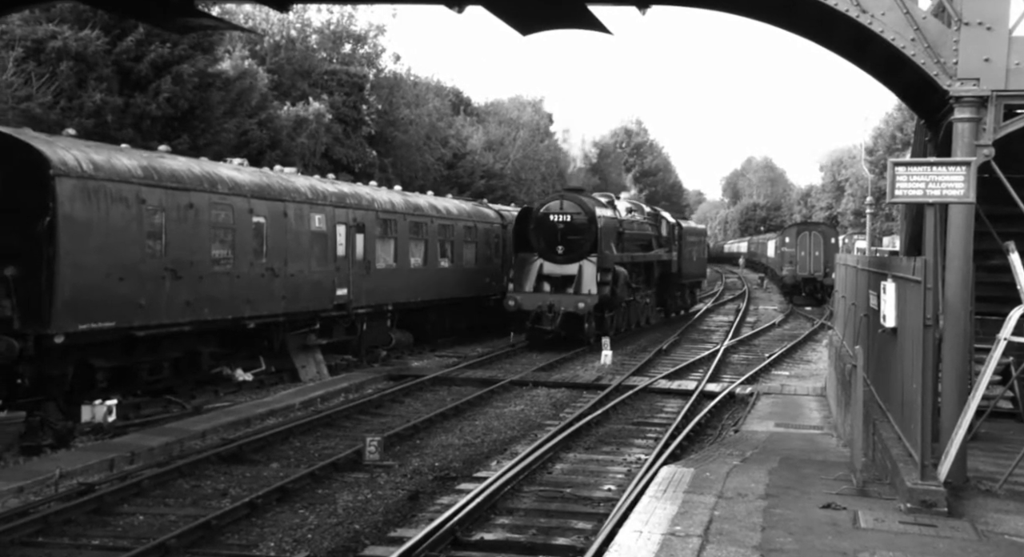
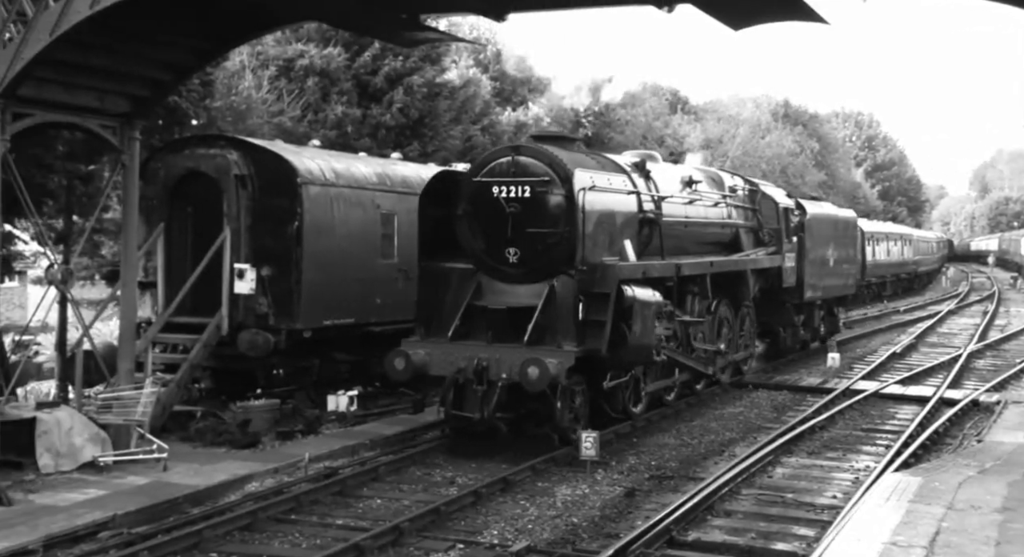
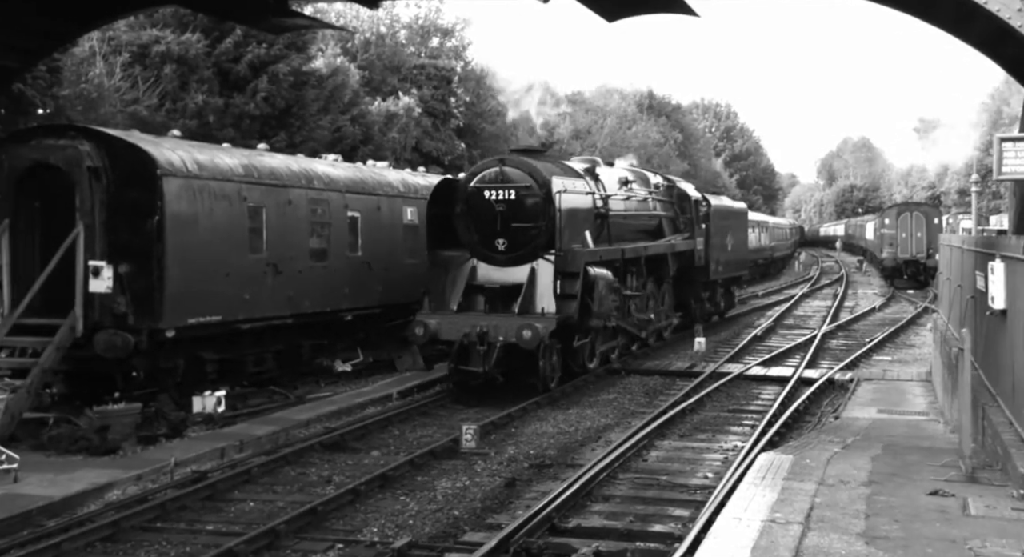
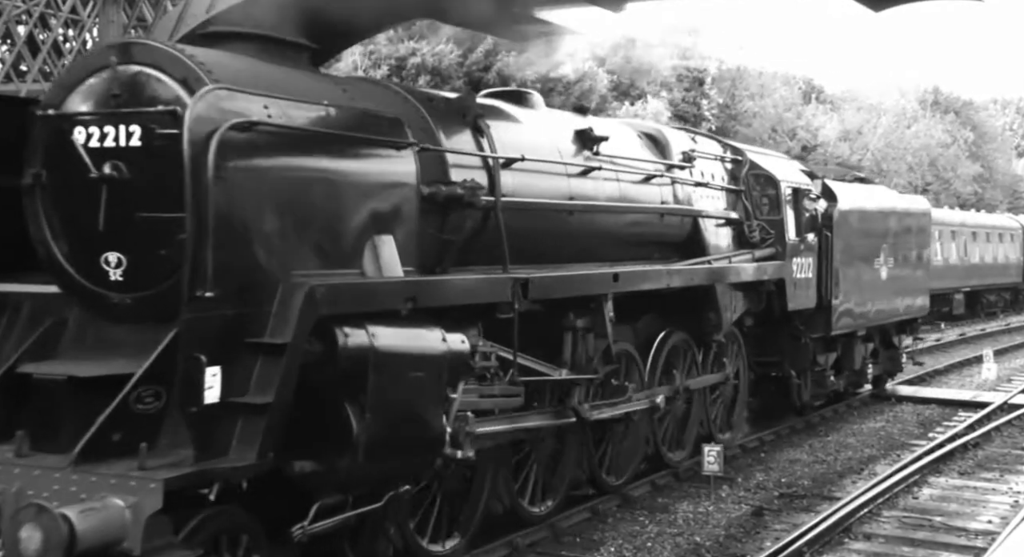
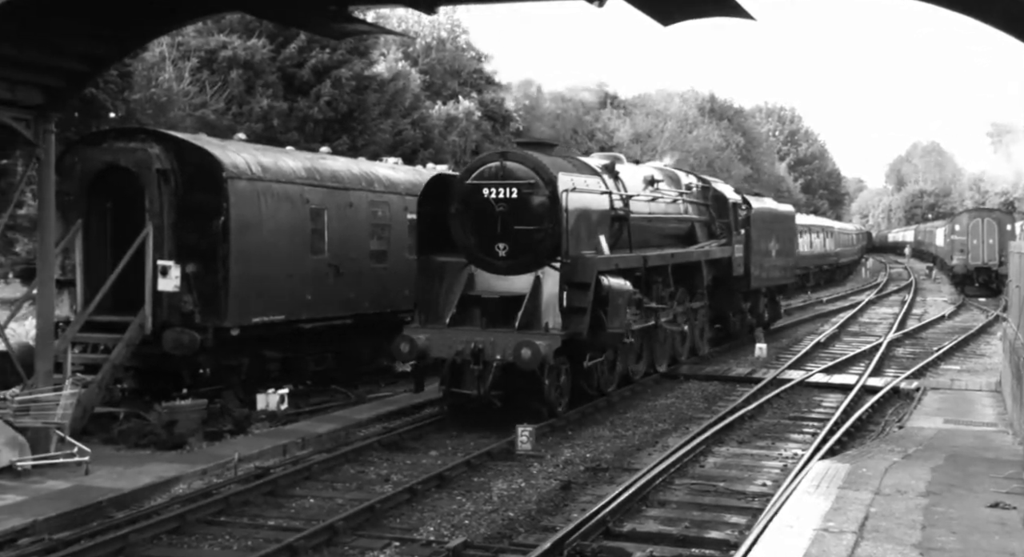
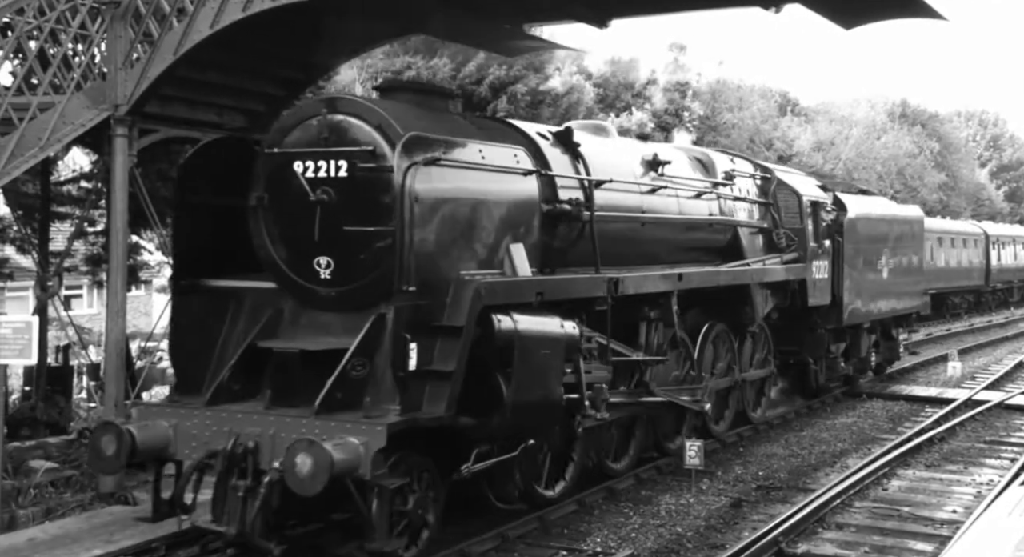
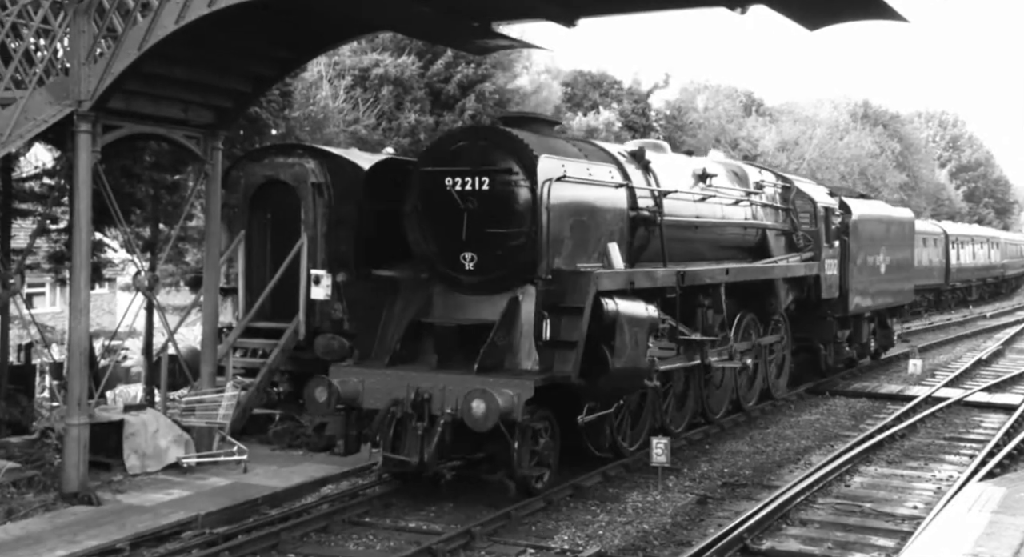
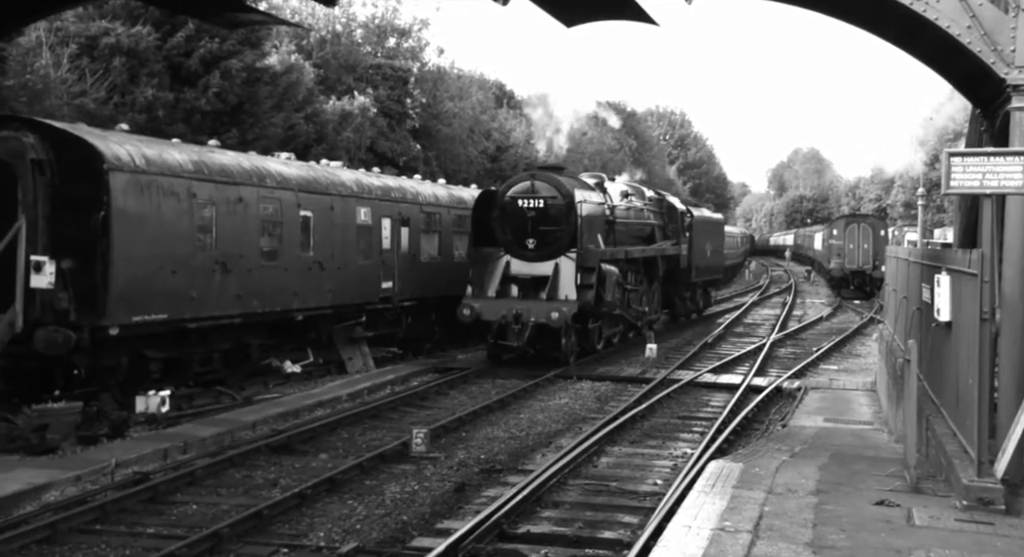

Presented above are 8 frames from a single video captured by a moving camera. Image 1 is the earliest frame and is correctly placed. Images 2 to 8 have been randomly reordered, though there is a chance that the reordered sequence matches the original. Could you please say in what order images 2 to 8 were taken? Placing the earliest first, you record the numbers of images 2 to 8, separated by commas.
8, 3, 5, 2, 7, 6, 4
